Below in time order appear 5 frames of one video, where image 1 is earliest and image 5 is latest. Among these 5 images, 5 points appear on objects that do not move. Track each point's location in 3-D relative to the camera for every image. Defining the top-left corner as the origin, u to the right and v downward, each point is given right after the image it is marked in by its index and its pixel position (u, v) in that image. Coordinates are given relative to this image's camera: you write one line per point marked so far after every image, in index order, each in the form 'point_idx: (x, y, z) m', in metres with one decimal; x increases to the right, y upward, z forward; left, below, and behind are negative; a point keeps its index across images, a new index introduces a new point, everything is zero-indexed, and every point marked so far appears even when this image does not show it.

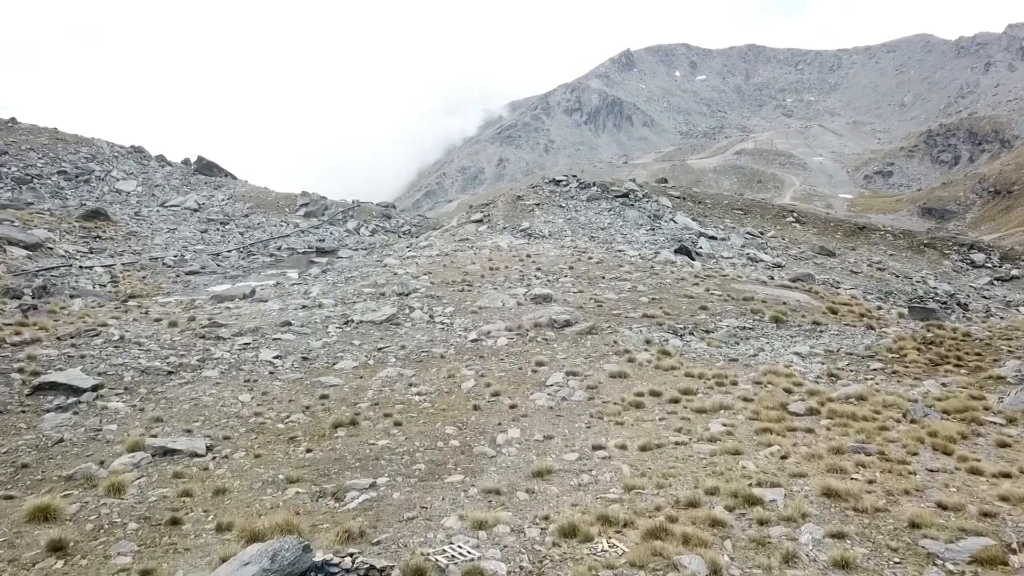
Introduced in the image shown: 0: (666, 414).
0: (+2.5, -2.1, +13.1) m
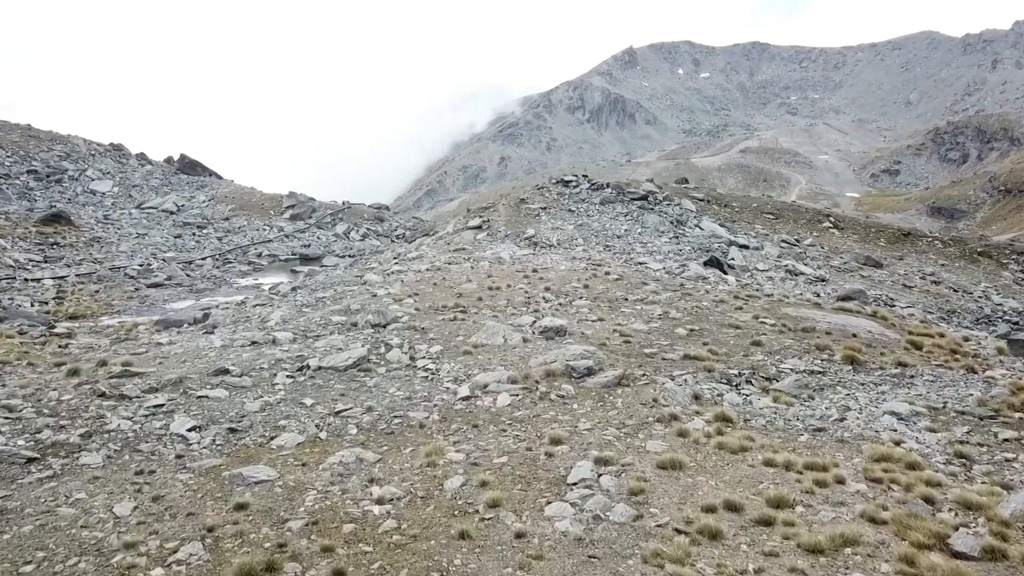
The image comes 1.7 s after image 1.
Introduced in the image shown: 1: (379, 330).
0: (+2.6, -2.8, +8.3) m
1: (-3.1, -1.0, +18.9) m
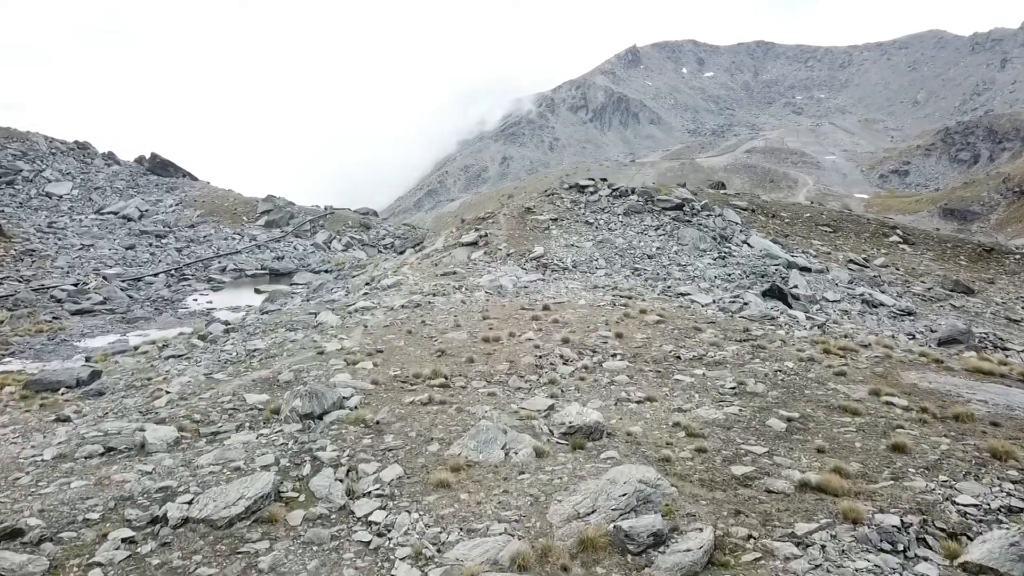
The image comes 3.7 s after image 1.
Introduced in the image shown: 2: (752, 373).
0: (+2.7, -3.9, +1.5) m
1: (-3.1, -2.1, +12.1) m
2: (+4.7, -1.6, +15.6) m
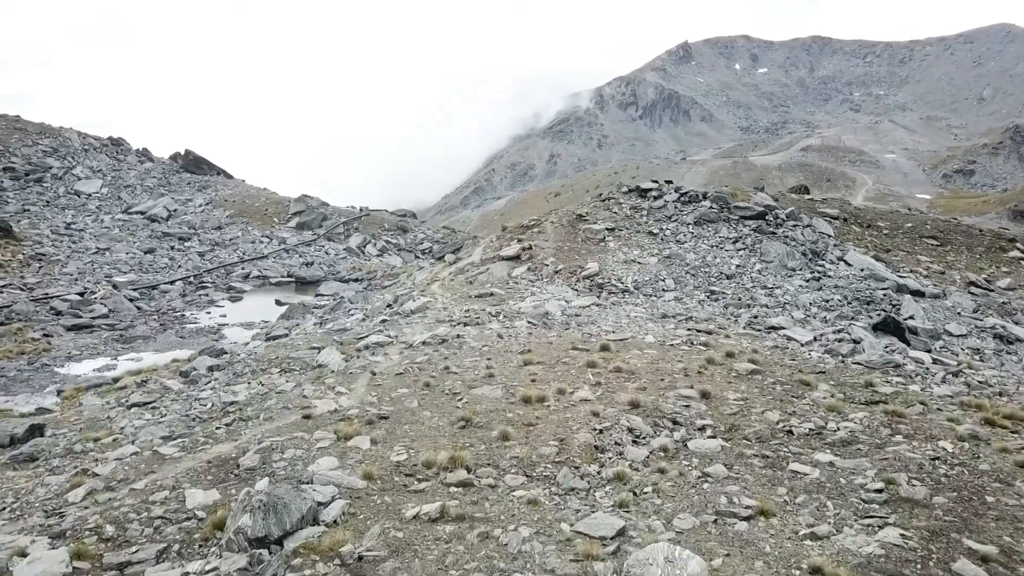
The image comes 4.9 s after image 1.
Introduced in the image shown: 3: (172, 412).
0: (+2.5, -4.7, -2.9) m
1: (-2.5, -2.8, +8.0) m
2: (+5.4, -2.4, +11.1) m
3: (-6.2, -2.2, +14.4) m
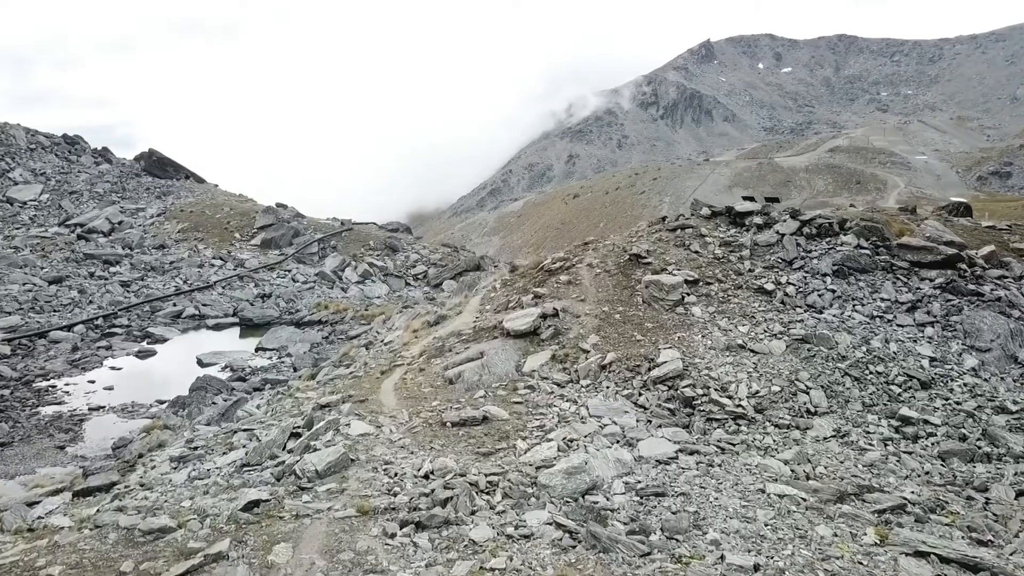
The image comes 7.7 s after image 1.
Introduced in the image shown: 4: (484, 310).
0: (+2.1, -6.4, -12.9) m
1: (-2.7, -4.5, -1.9) m
2: (+5.3, -4.1, +1.0) m
3: (-6.2, -3.9, +4.5) m
4: (-0.6, -0.5, +17.4) m
